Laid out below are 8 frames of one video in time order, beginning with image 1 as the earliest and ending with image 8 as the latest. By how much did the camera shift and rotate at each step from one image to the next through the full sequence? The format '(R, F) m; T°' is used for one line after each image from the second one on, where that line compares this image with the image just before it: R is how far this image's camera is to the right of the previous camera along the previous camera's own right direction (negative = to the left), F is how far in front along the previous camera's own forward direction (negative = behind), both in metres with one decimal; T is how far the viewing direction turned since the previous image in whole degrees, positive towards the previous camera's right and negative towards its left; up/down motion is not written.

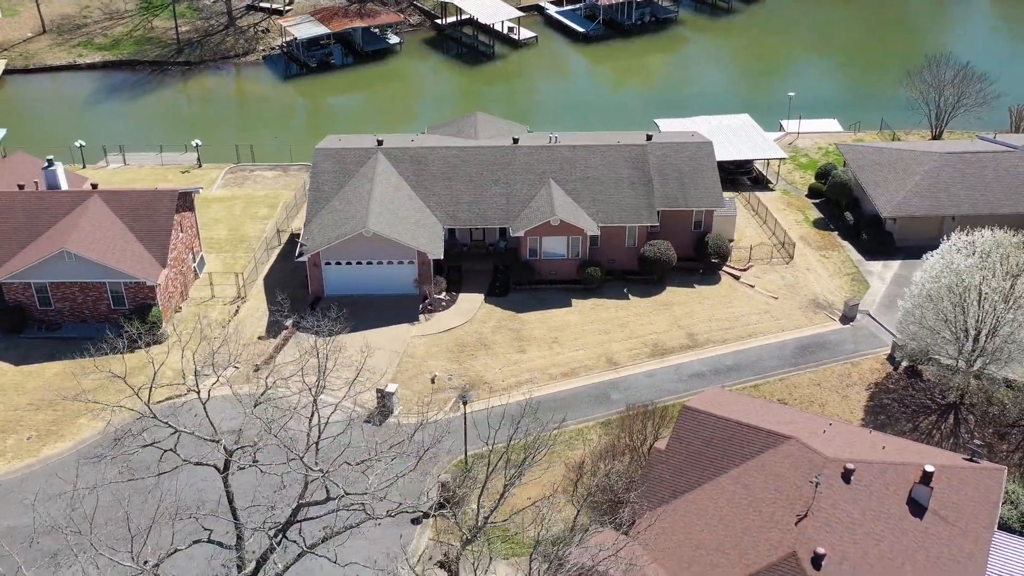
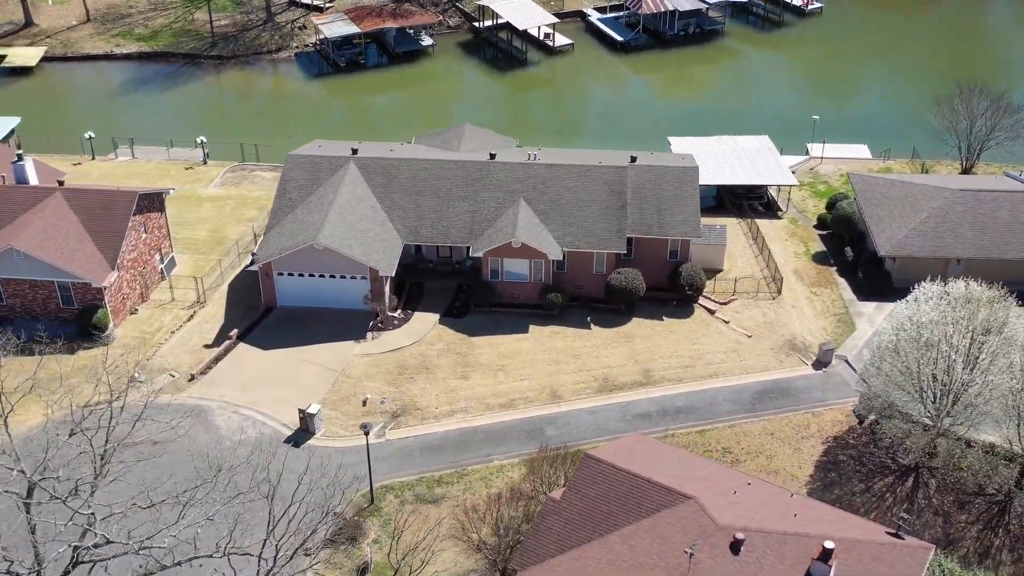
(+4.6, +1.5) m; -5°
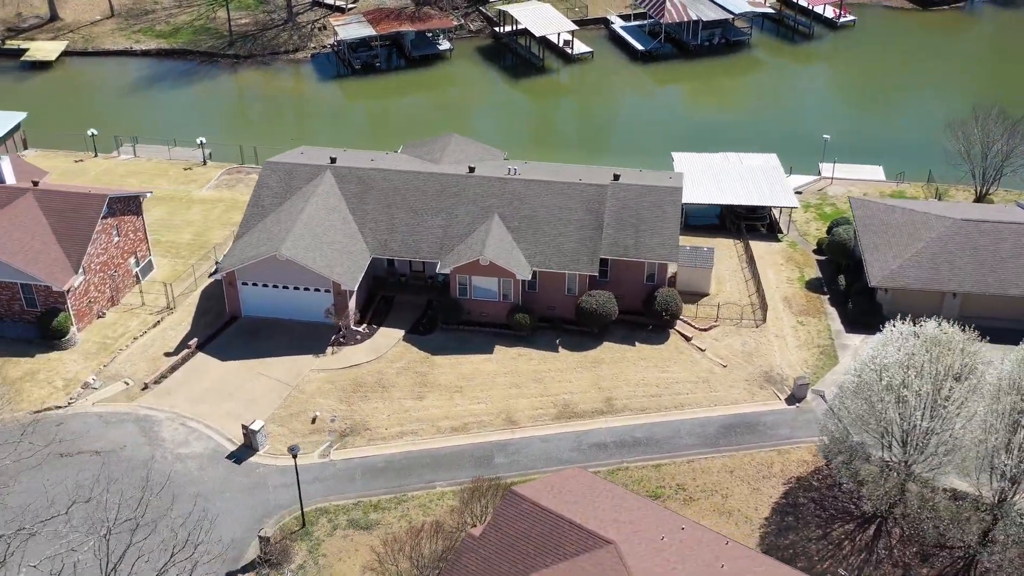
(+3.0, +1.0) m; -3°
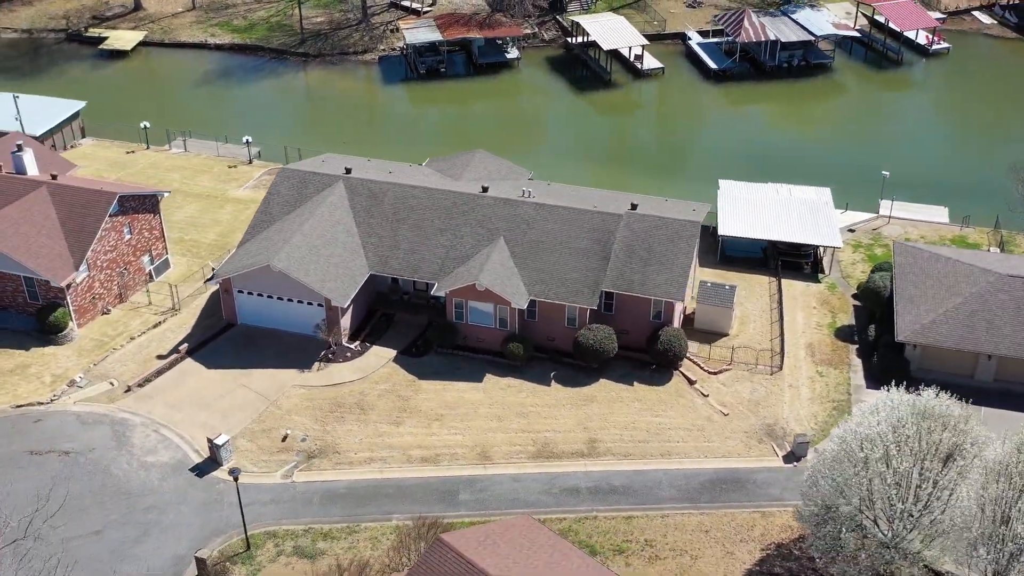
(+3.6, +1.4) m; -6°
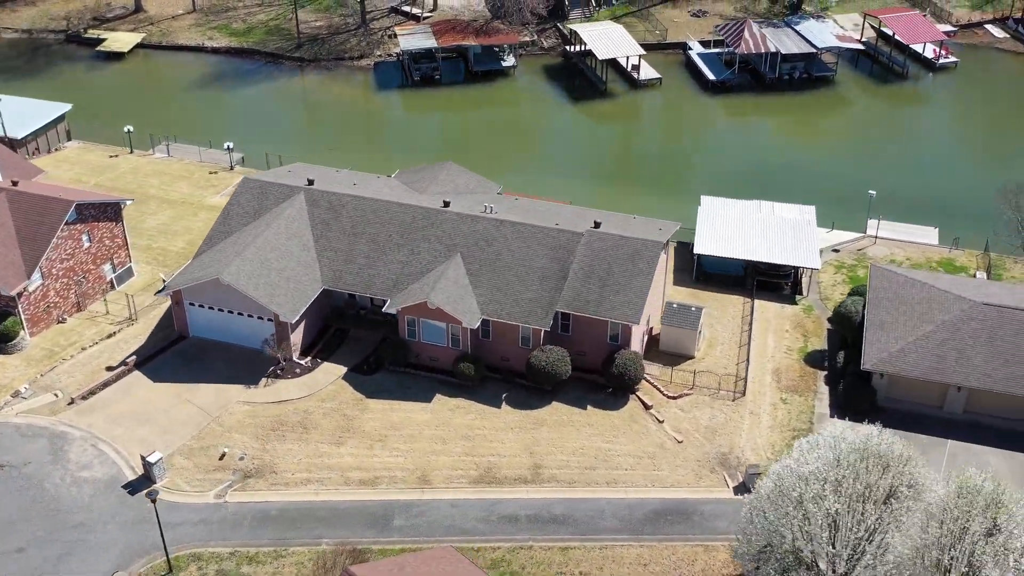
(+2.5, +0.8) m; -2°
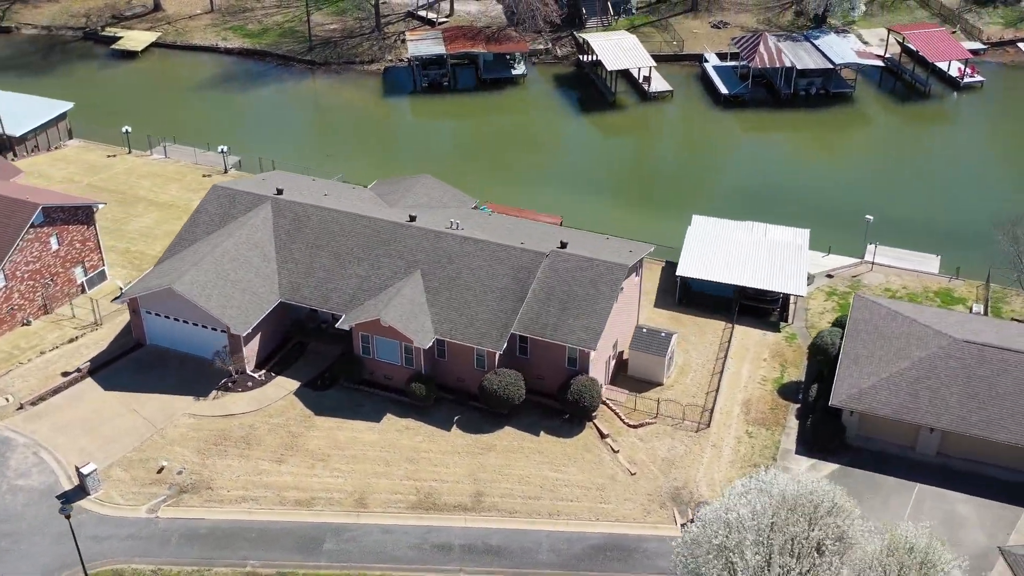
(+2.9, +0.9) m; -3°
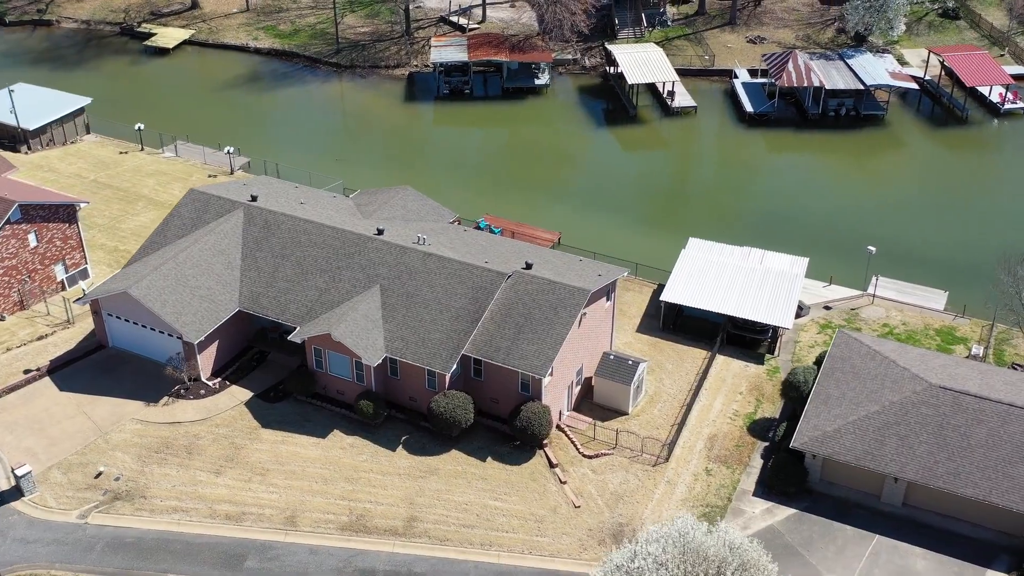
(+3.5, +0.9) m; -4°
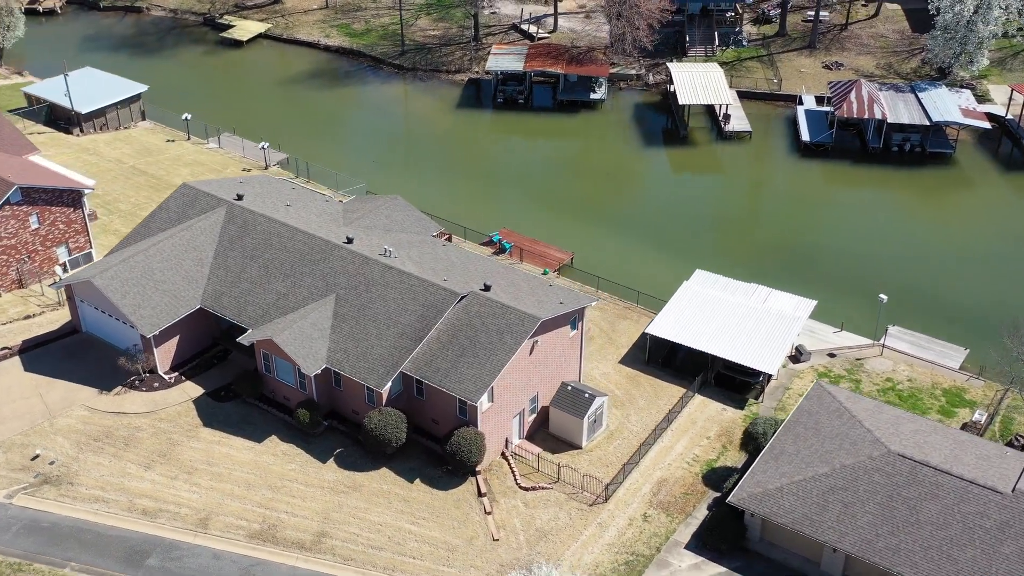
(+5.4, +1.1) m; -7°
